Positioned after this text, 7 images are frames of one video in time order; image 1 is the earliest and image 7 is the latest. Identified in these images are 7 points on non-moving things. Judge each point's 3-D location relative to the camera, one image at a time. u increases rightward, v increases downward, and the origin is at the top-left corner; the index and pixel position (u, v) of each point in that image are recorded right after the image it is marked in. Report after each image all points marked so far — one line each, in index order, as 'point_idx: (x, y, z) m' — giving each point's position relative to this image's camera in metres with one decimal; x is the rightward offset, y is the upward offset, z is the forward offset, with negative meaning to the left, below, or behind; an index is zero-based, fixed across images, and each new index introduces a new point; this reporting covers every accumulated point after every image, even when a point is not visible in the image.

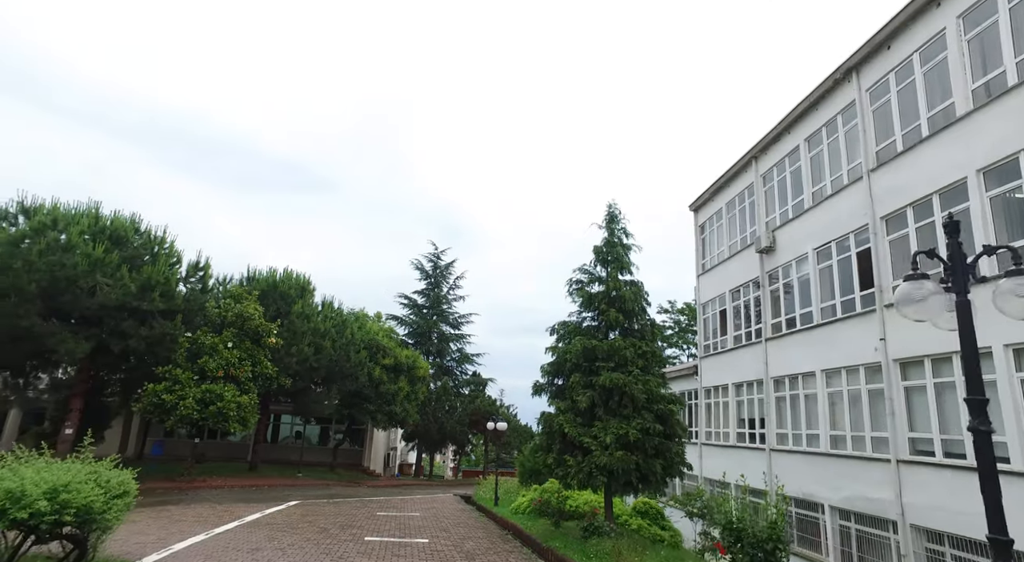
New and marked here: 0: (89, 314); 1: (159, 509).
0: (-13.7, -1.1, +17.9) m
1: (-8.6, -5.6, +13.6) m
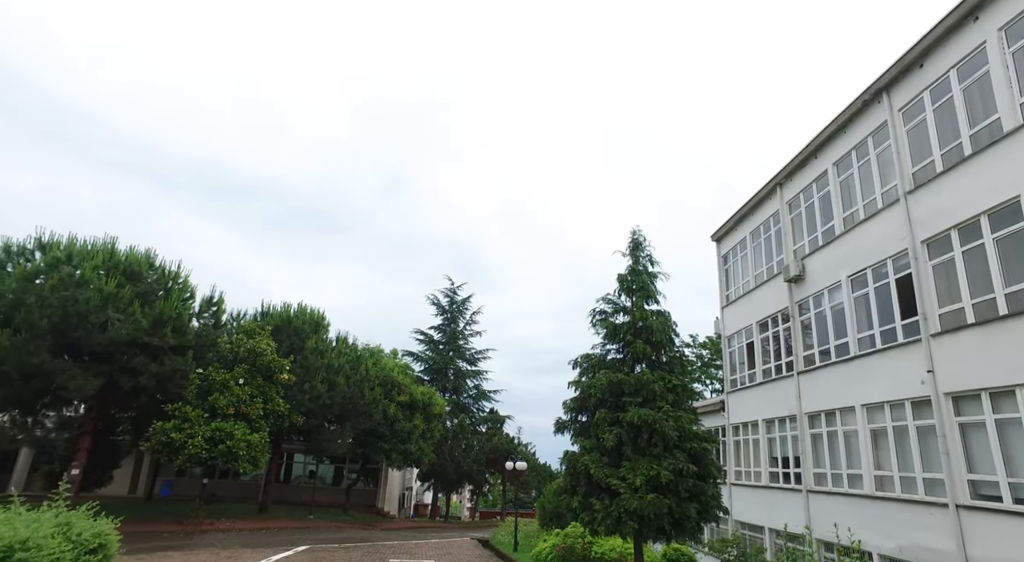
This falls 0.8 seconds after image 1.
0: (-13.1, -2.2, +17.6) m
1: (-8.2, -6.4, +12.9) m
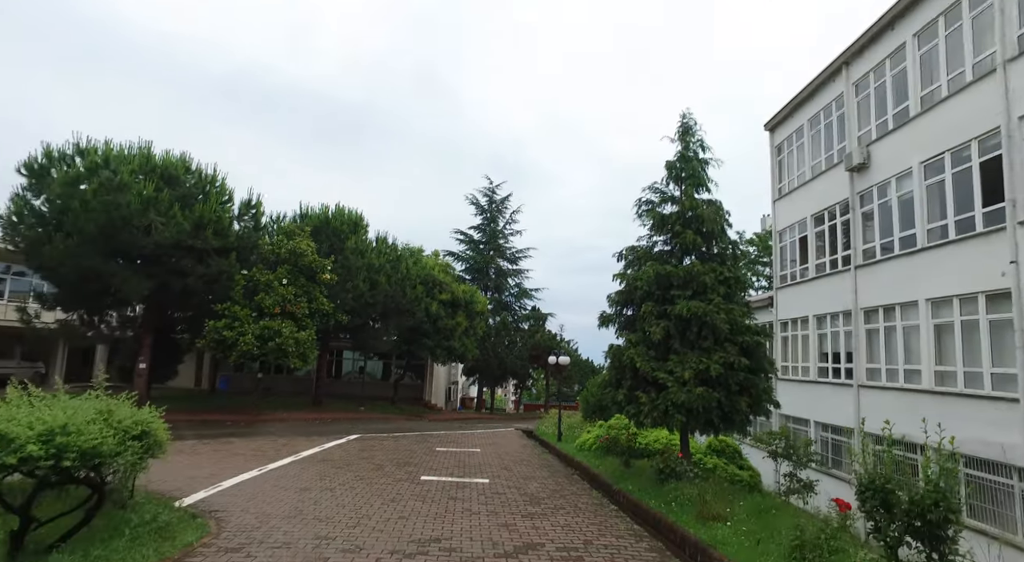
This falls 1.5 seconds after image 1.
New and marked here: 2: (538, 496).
0: (-11.8, +0.9, +18.0) m
1: (-7.1, -4.0, +13.7) m
2: (+0.4, -3.1, +8.0) m
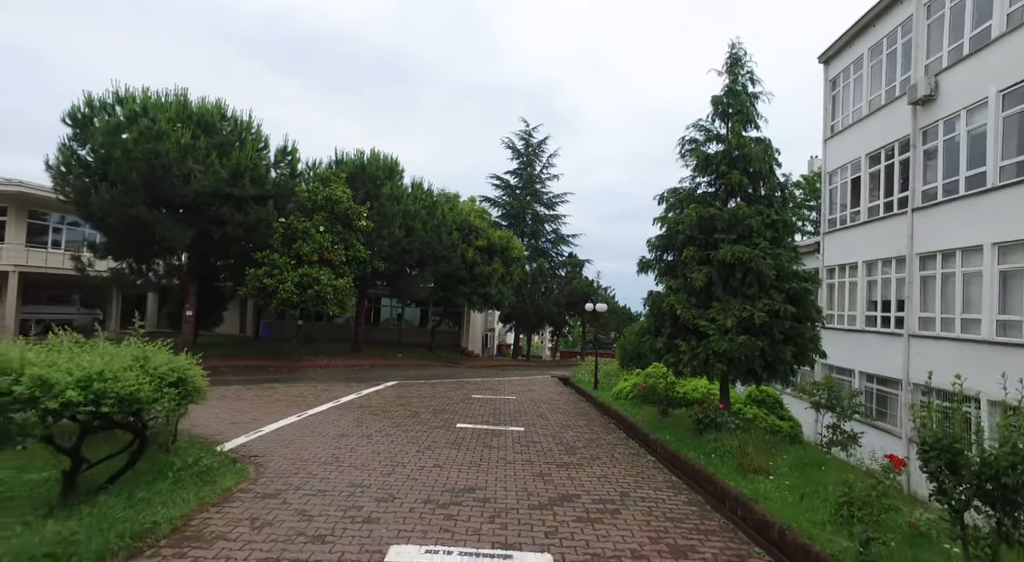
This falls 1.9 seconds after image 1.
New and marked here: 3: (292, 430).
0: (-10.7, +2.6, +18.3) m
1: (-6.2, -2.7, +14.2) m
2: (+0.9, -2.3, +7.9) m
3: (-3.2, -2.1, +8.0) m
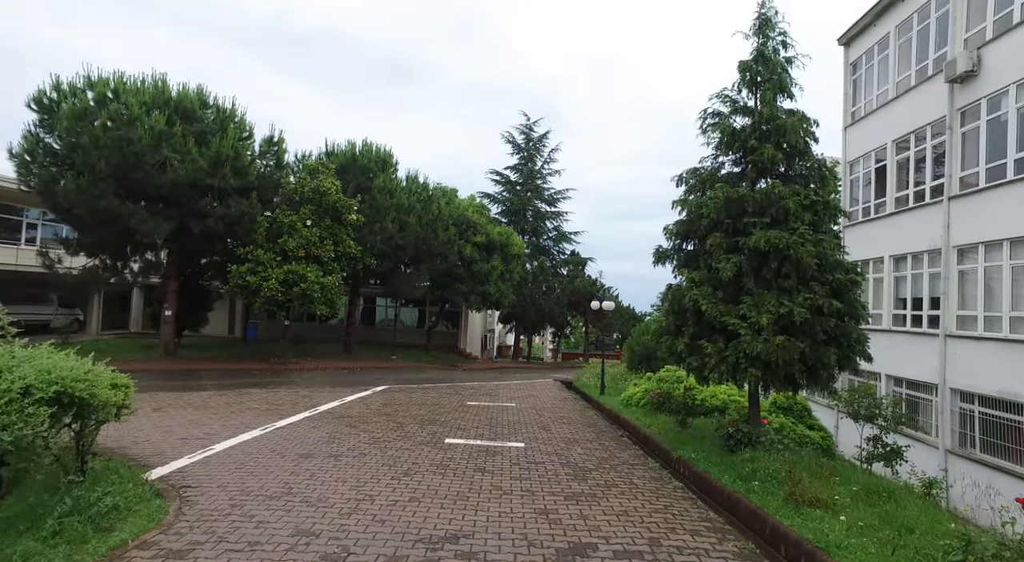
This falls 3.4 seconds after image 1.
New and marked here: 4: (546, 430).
0: (-10.7, +2.7, +17.0) m
1: (-6.3, -2.6, +12.9) m
2: (+0.8, -2.2, +6.6) m
3: (-3.2, -2.0, +6.7) m
4: (+0.6, -2.4, +9.1) m
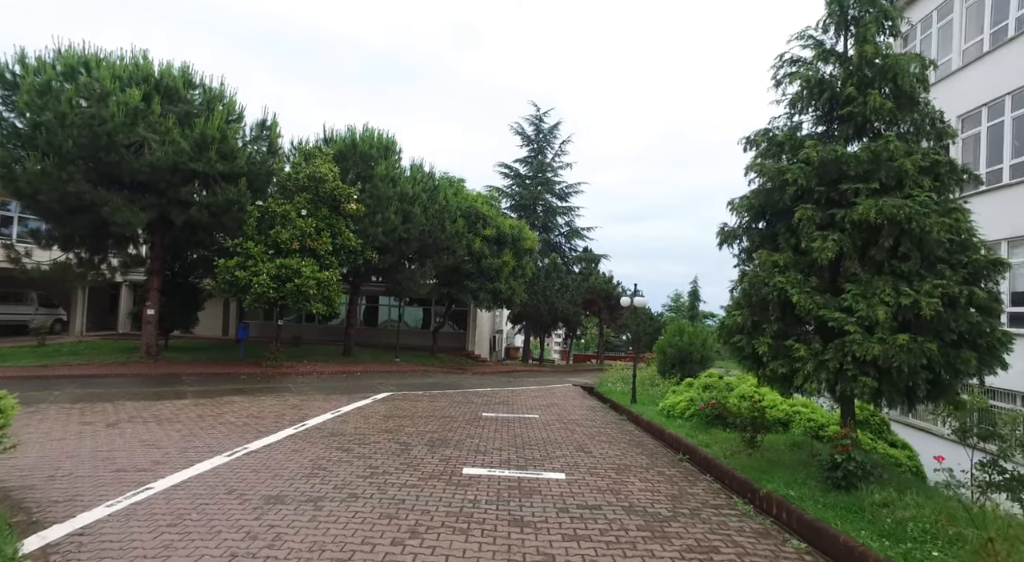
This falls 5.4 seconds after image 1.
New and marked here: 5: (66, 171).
0: (-10.2, +2.8, +15.3) m
1: (-5.8, -2.5, +11.2) m
2: (+1.2, -2.0, +4.8) m
3: (-2.8, -1.8, +4.9) m
4: (+1.0, -2.3, +7.3) m
5: (-11.6, +2.8, +14.4) m
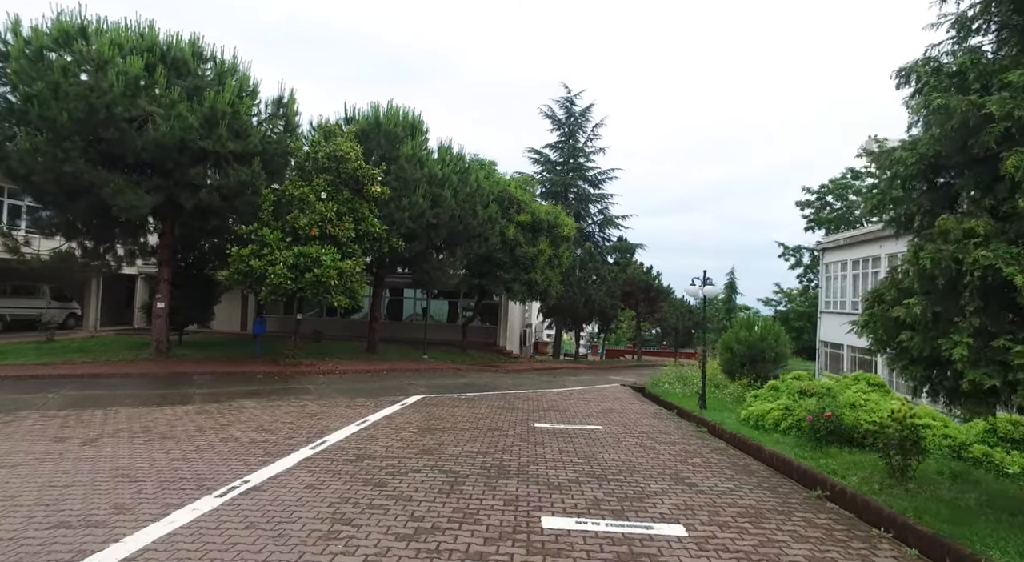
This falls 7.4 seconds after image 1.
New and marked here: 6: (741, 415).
0: (-9.1, +3.1, +13.9) m
1: (-4.8, -2.2, +9.6) m
2: (+2.0, -1.8, +3.0) m
3: (-2.0, -1.7, +3.2) m
4: (+1.8, -2.0, +5.5) m
5: (-10.5, +3.1, +13.0) m
6: (+4.1, -2.4, +10.2) m
